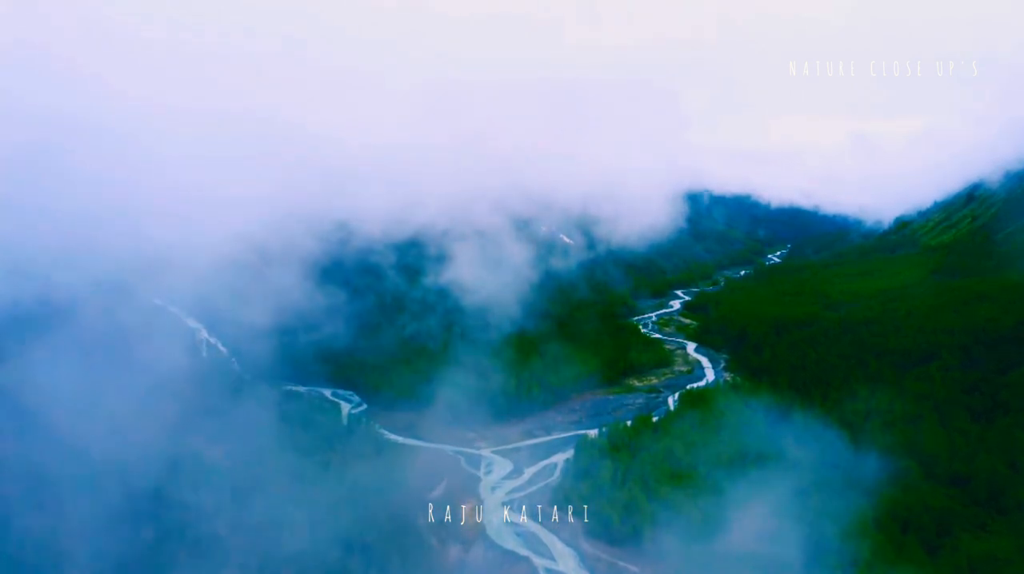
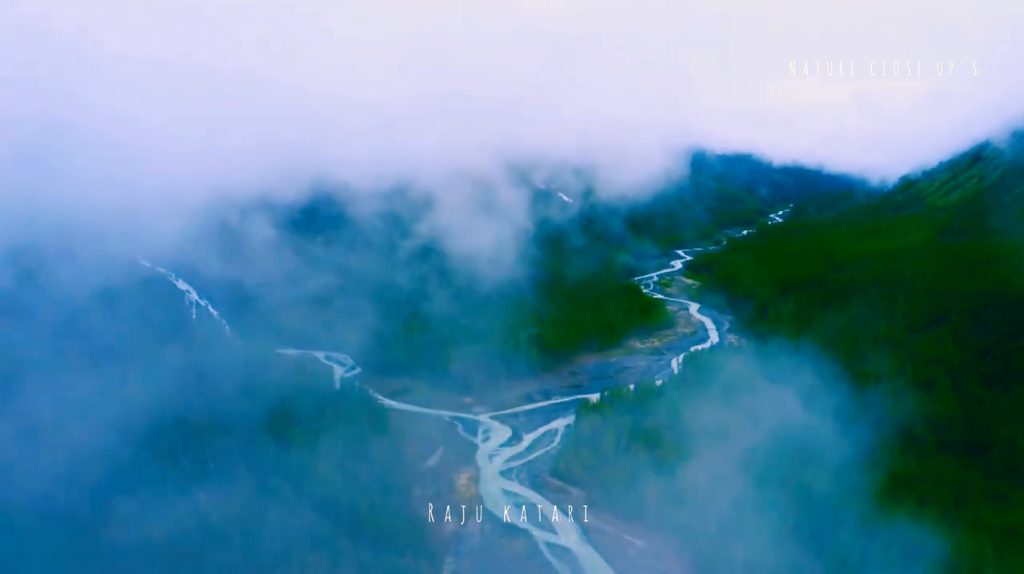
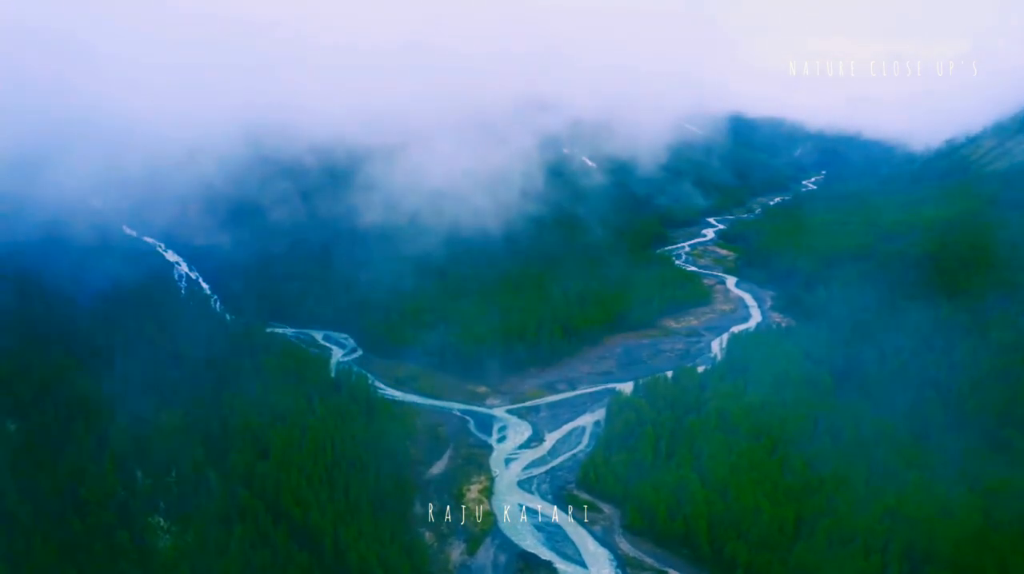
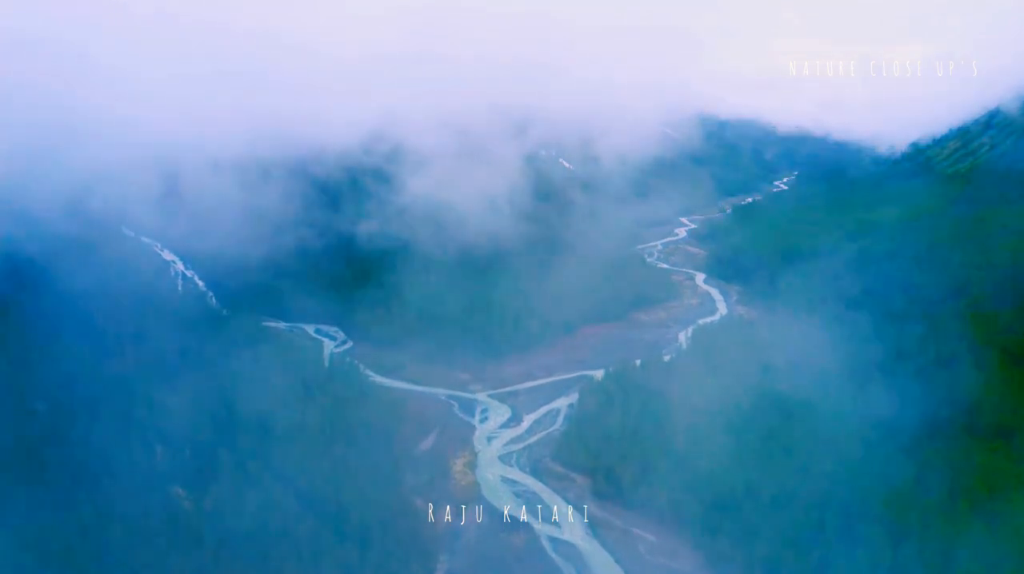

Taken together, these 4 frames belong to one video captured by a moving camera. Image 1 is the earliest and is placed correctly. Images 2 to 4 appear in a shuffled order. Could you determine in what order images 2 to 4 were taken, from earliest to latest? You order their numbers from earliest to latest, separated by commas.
2, 4, 3
